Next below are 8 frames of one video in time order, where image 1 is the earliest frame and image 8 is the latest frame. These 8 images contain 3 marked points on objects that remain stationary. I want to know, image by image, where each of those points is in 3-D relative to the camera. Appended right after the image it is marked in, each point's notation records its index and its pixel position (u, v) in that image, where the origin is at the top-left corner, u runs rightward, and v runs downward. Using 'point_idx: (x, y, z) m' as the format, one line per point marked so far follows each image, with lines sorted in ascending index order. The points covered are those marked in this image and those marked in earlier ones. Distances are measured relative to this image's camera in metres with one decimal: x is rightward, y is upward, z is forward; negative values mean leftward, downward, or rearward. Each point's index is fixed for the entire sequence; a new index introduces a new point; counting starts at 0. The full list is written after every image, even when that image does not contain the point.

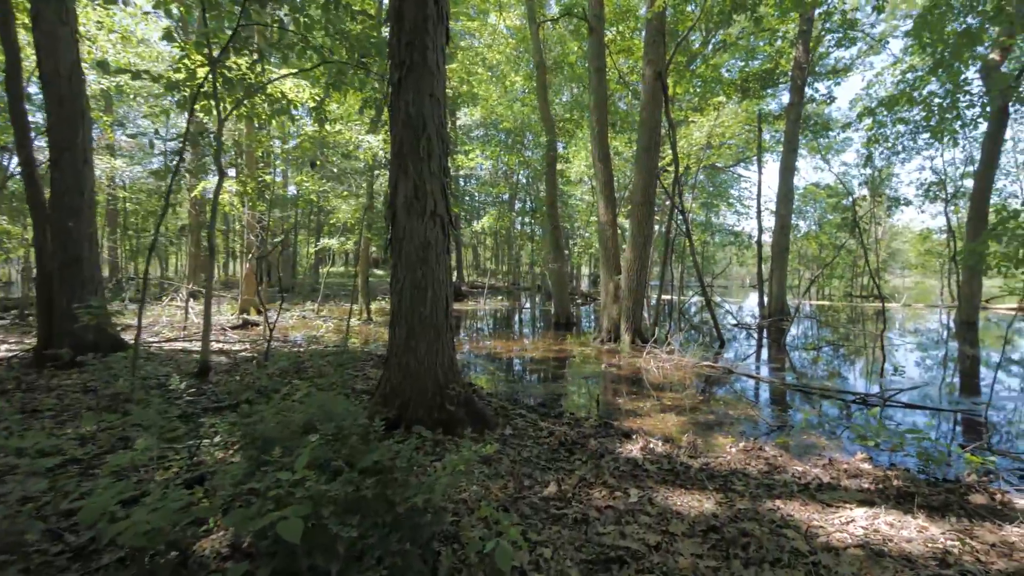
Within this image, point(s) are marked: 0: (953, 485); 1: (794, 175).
0: (+2.8, -1.3, +3.0) m
1: (+7.9, +3.1, +13.1) m
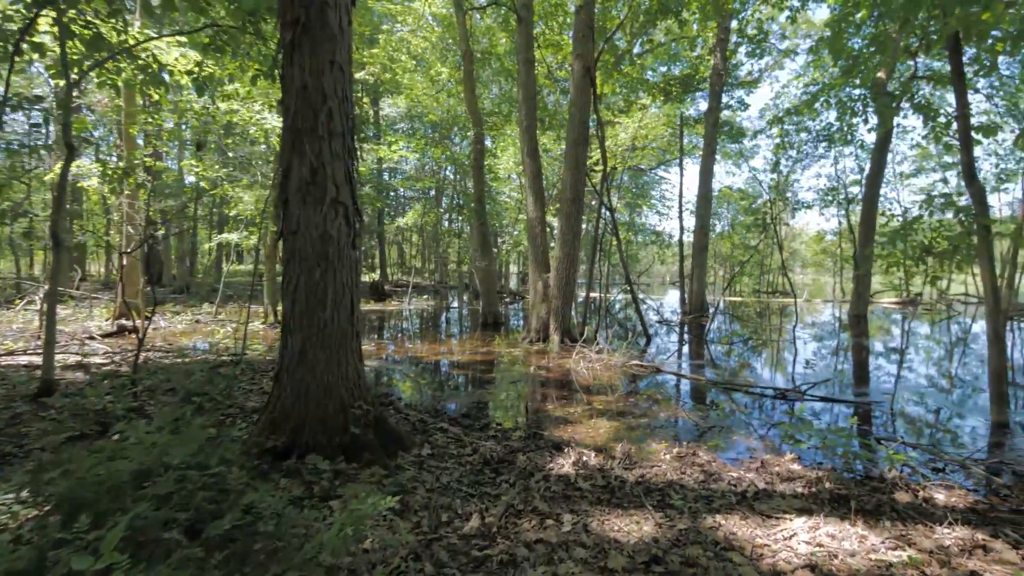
0: (+2.3, -1.3, +3.0) m
1: (+5.9, +3.2, +13.8) m
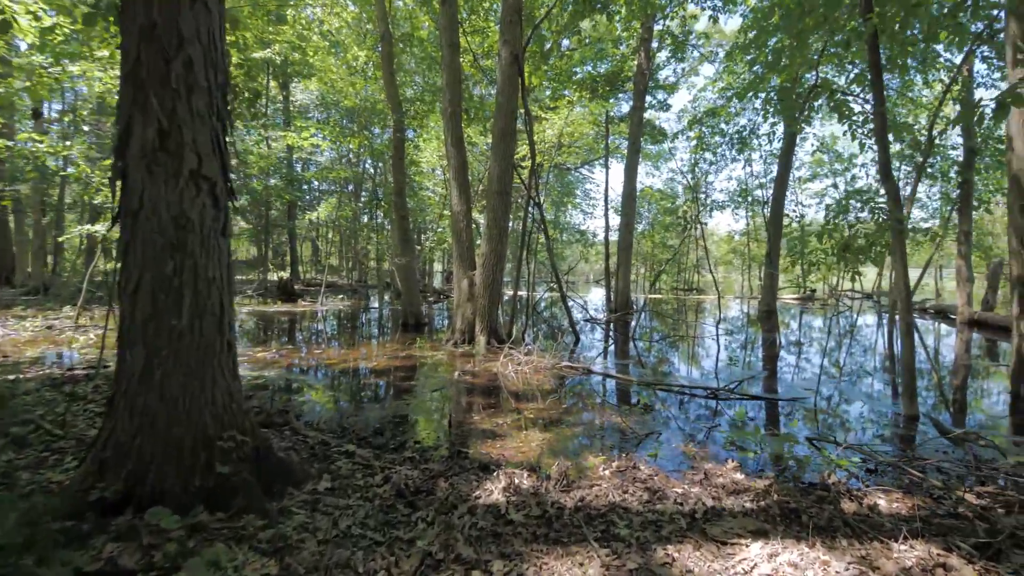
0: (+1.9, -1.2, +2.9) m
1: (+3.7, +3.3, +14.0) m
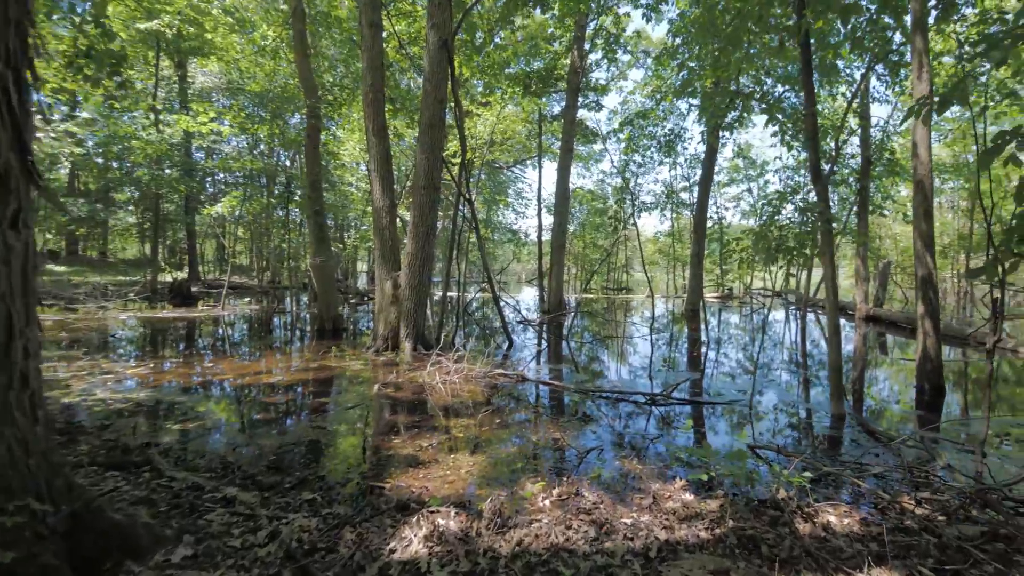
0: (+1.5, -1.3, +2.6) m
1: (+1.6, +3.3, +14.0) m
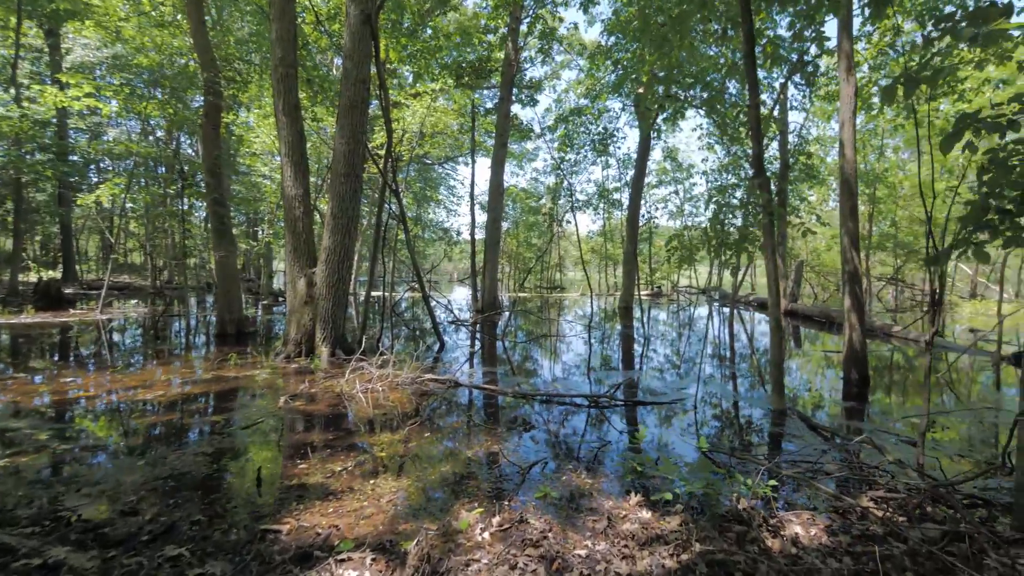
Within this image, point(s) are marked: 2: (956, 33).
0: (+1.2, -1.2, +2.4) m
1: (-0.3, +3.3, +13.6) m
2: (+2.1, +1.2, +2.3) m
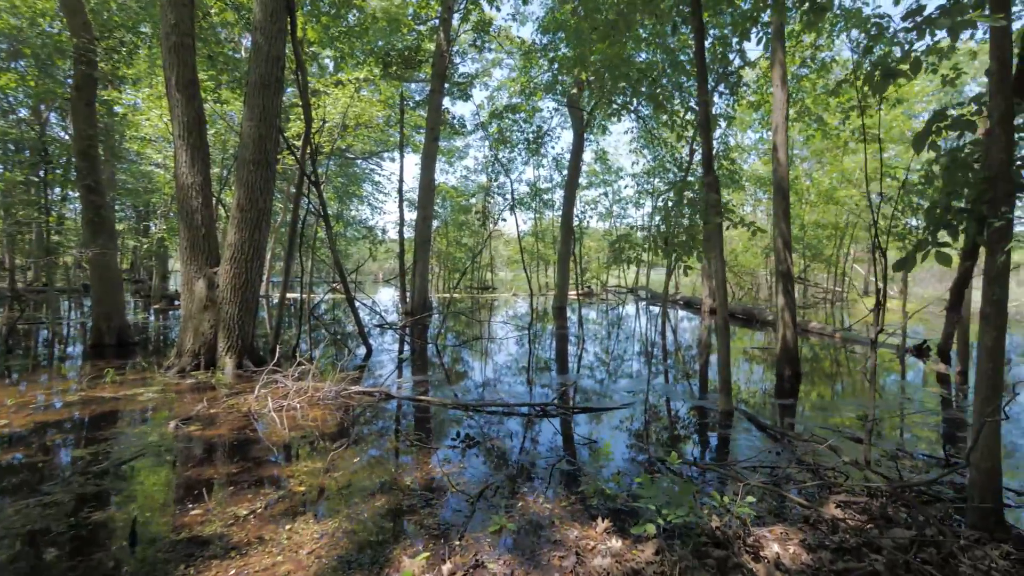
0: (+1.0, -1.2, +2.2) m
1: (-2.3, +3.3, +13.0) m
2: (+1.9, +1.2, +2.2) m
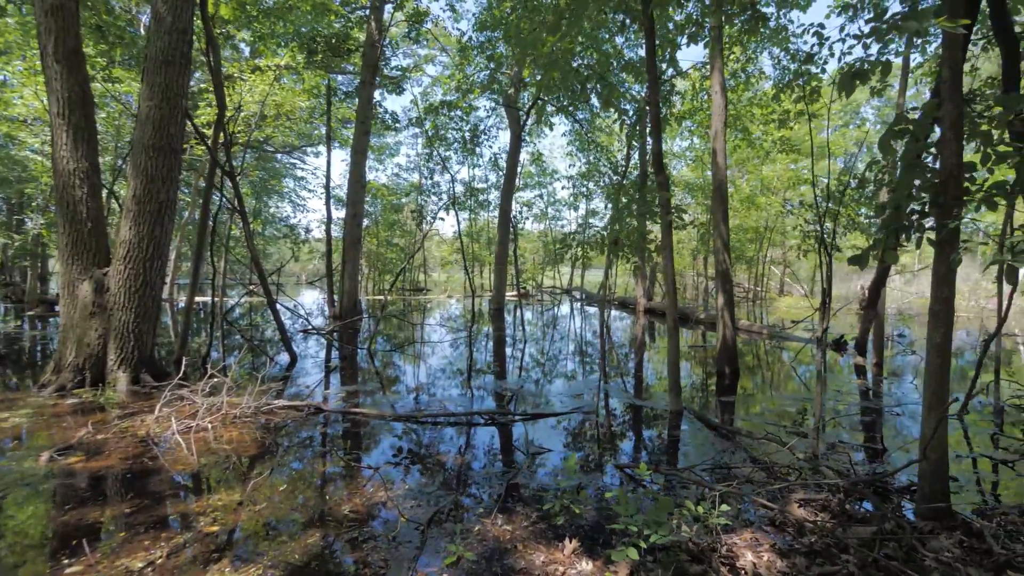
0: (+0.8, -1.2, +2.0) m
1: (-4.0, +3.2, +12.3) m
2: (+1.7, +1.2, +2.2) m
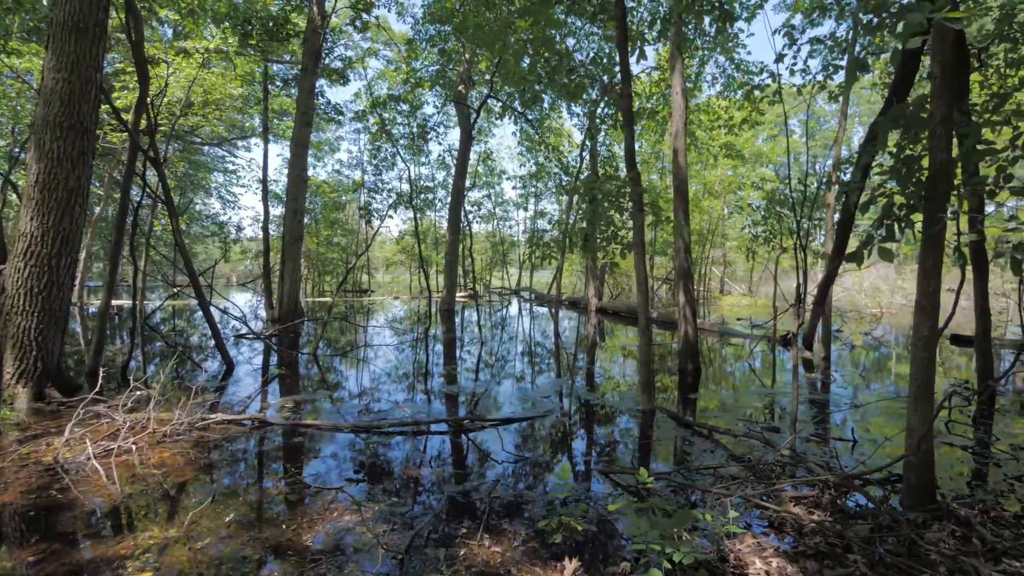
0: (+0.8, -1.2, +1.9) m
1: (-5.2, +3.2, +11.6) m
2: (+1.7, +1.3, +2.2) m
